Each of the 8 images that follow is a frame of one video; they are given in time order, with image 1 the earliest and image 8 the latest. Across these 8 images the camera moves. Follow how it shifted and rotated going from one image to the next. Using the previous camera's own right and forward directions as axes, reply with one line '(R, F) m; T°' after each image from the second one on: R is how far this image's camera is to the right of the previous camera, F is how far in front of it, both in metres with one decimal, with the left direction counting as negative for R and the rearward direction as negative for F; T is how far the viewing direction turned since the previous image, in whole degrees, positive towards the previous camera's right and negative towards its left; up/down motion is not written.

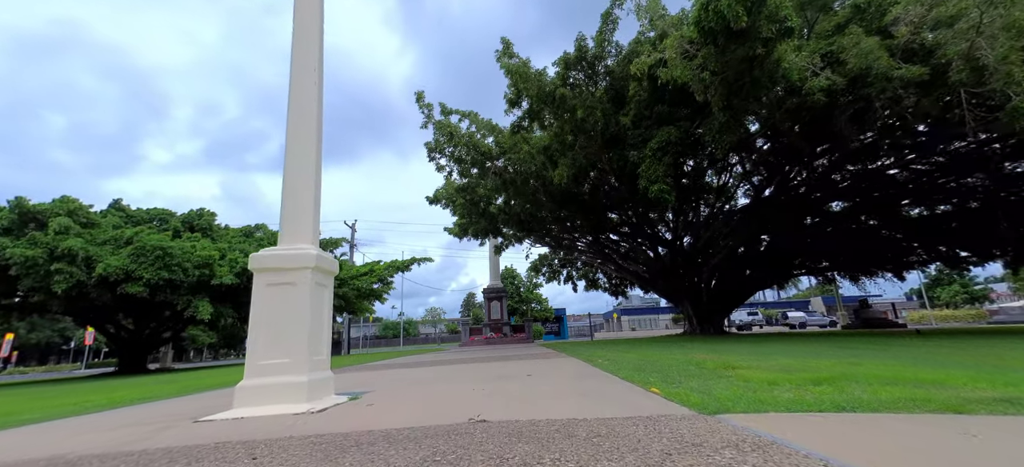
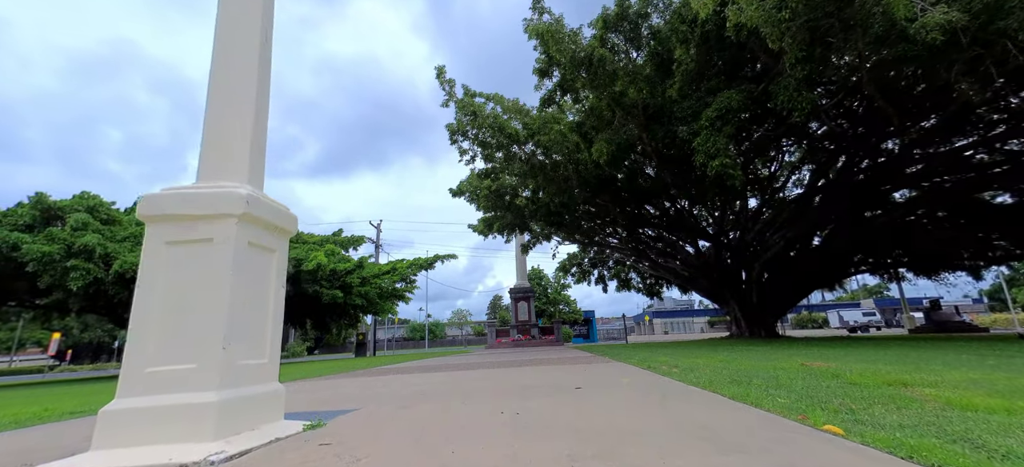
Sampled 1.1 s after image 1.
(-0.1, +1.4) m; -4°
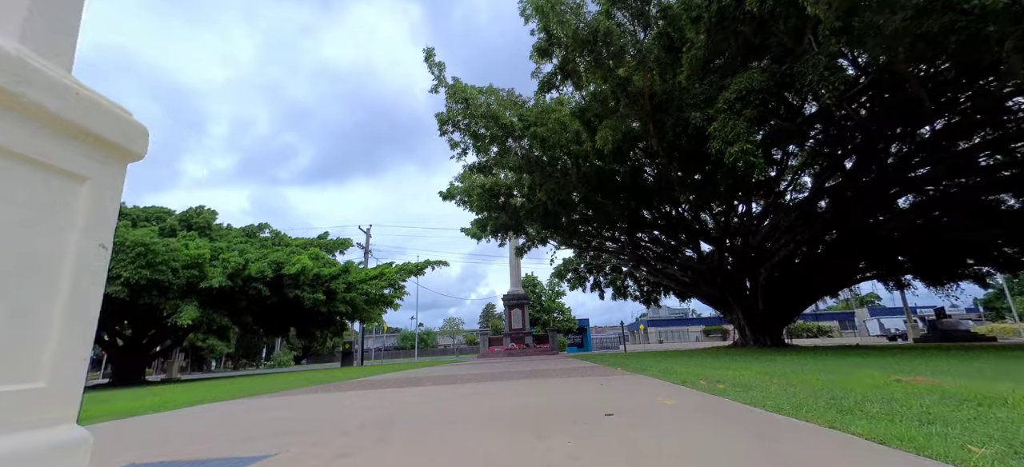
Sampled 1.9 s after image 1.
(-0.1, +1.1) m; +1°
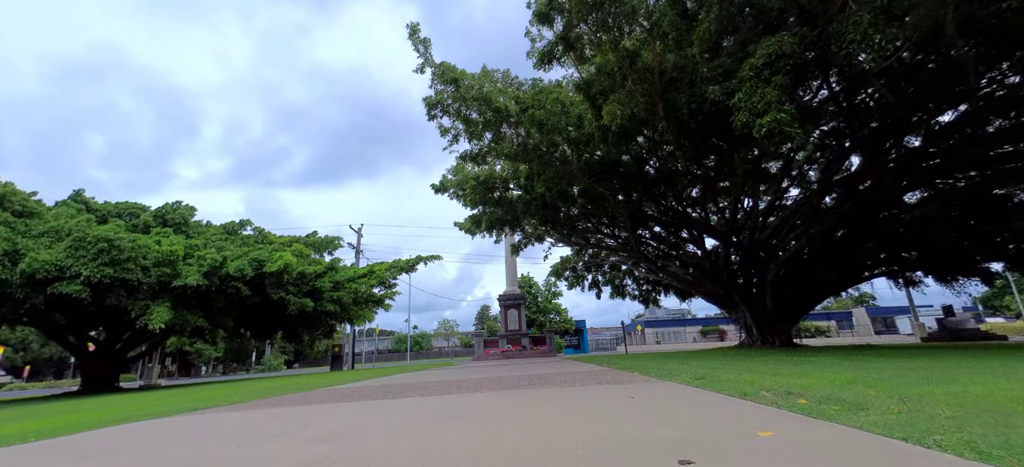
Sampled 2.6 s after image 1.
(0.0, +1.0) m; +1°
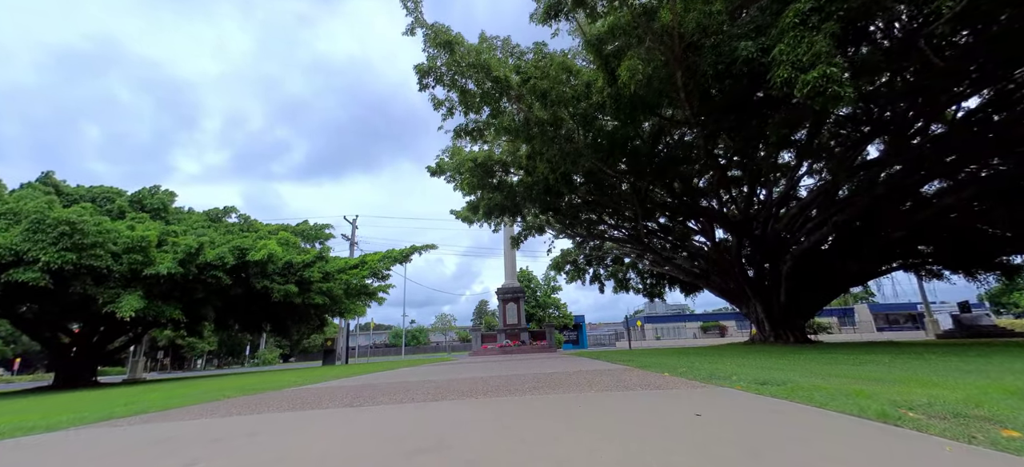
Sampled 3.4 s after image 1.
(0.0, +1.1) m; 0°
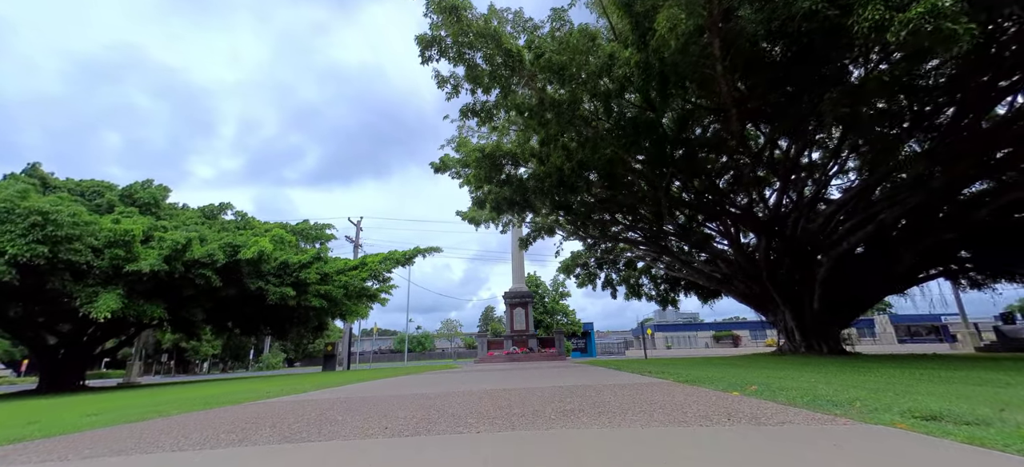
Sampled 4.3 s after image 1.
(-0.1, +1.2) m; -1°
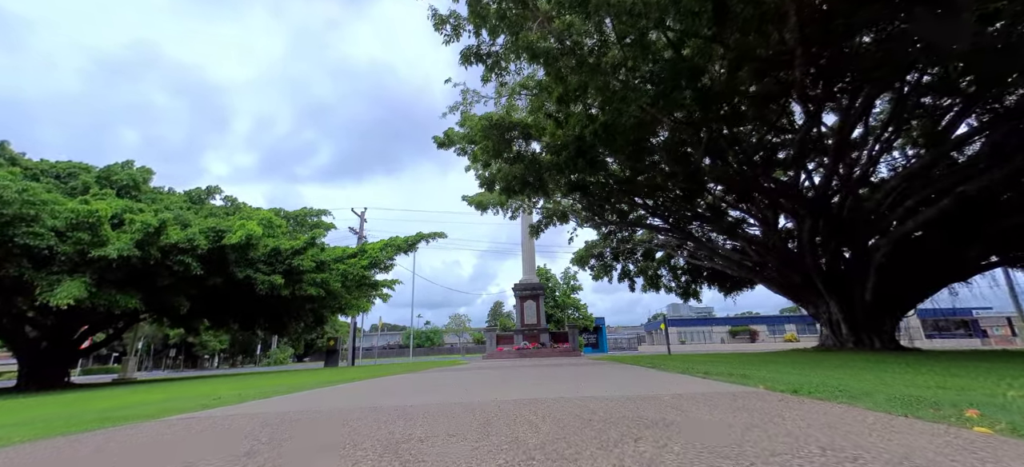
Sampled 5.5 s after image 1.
(-0.1, +1.6) m; -1°
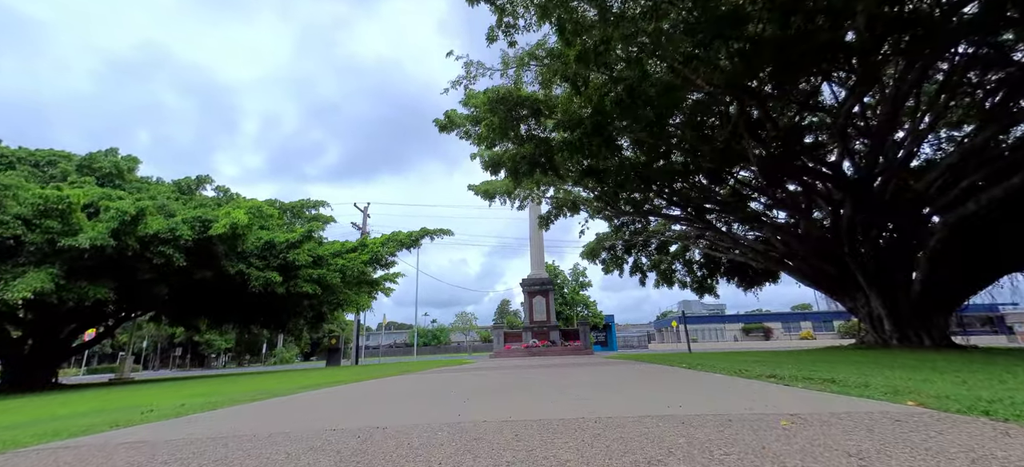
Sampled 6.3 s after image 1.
(-0.1, +1.2) m; -1°
